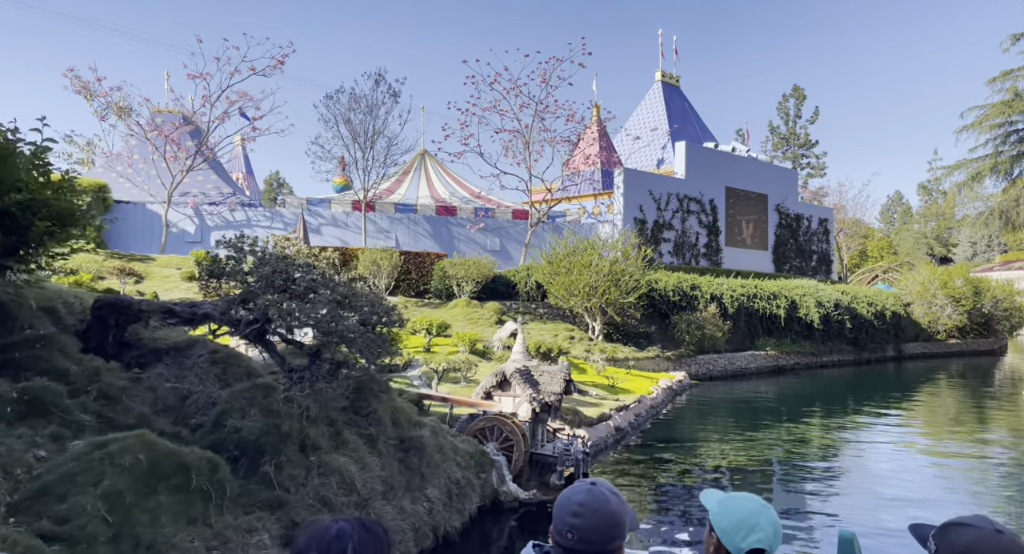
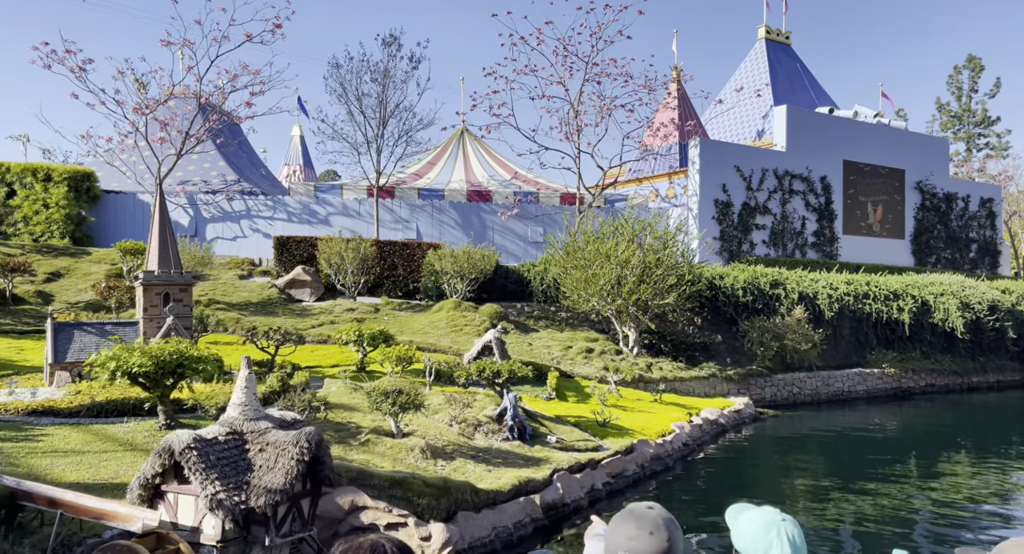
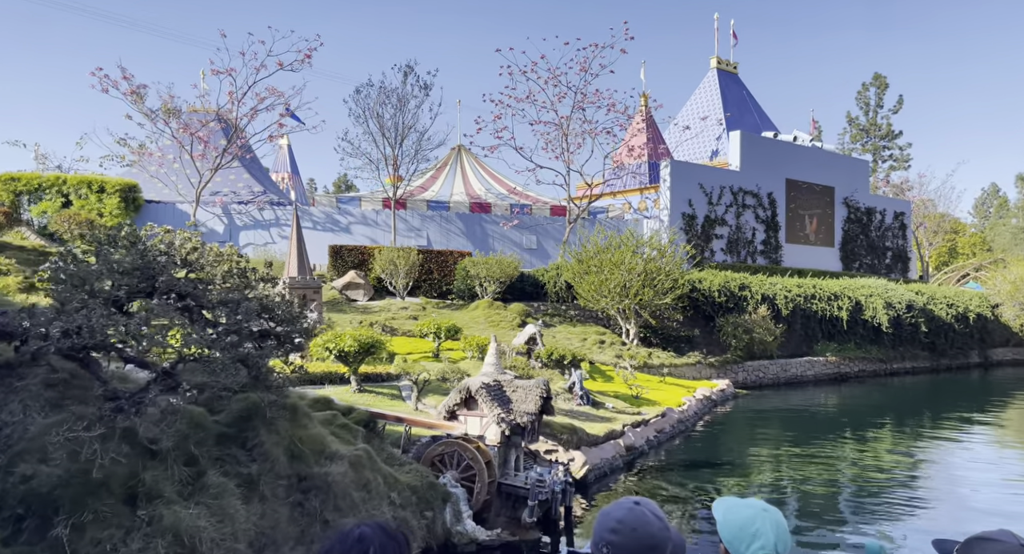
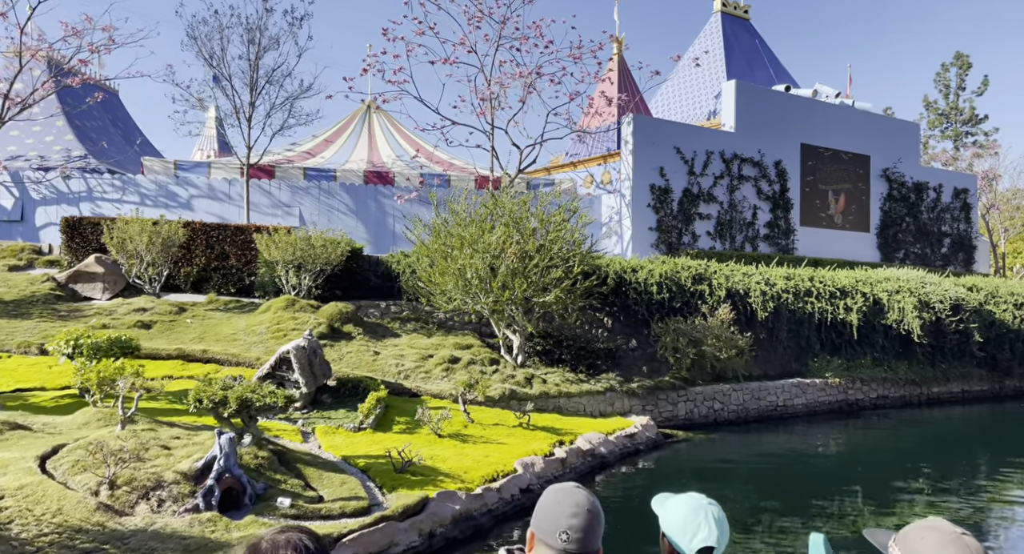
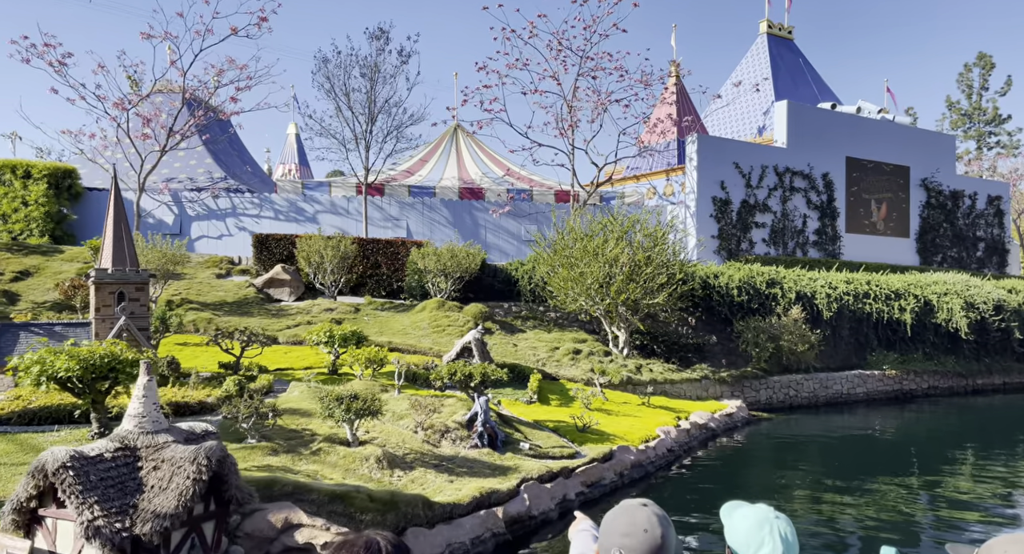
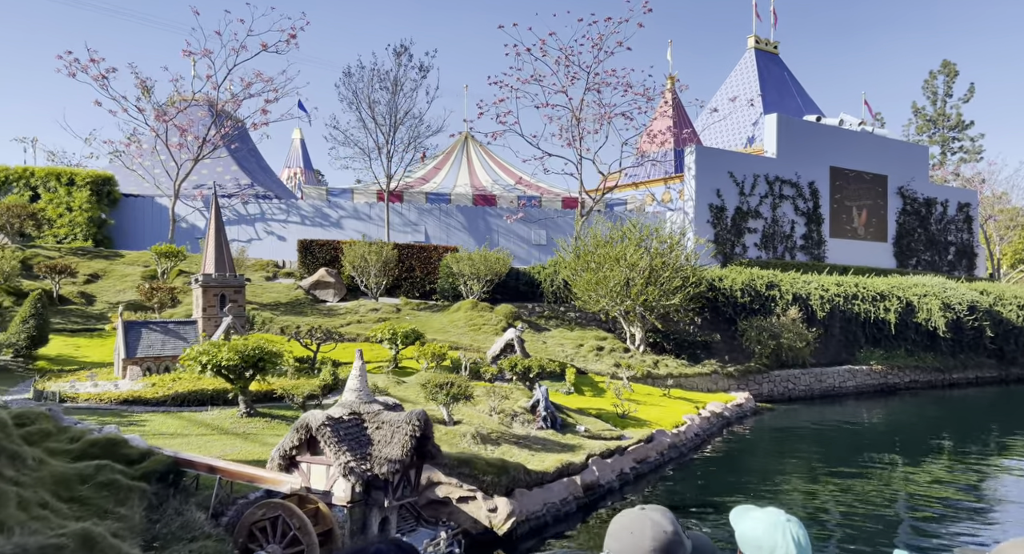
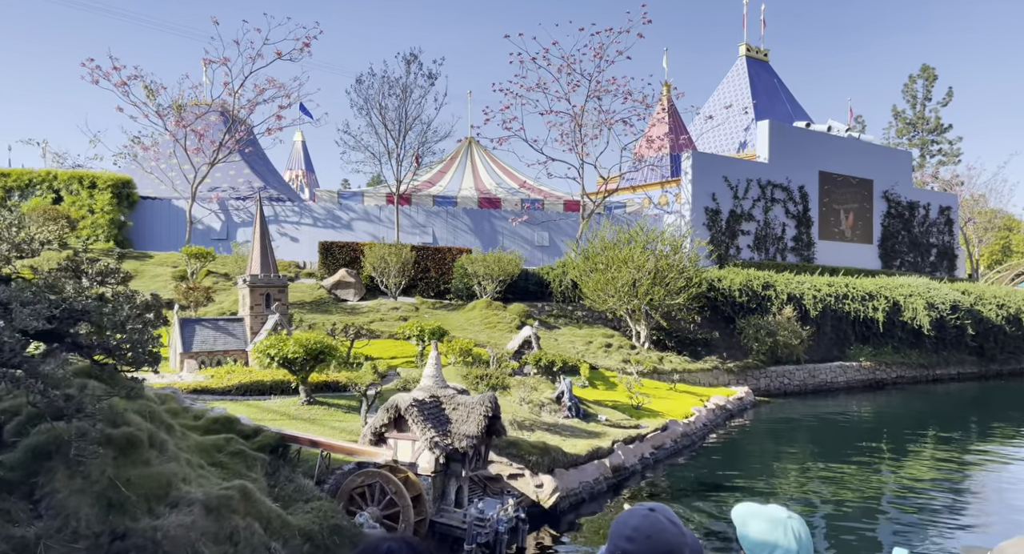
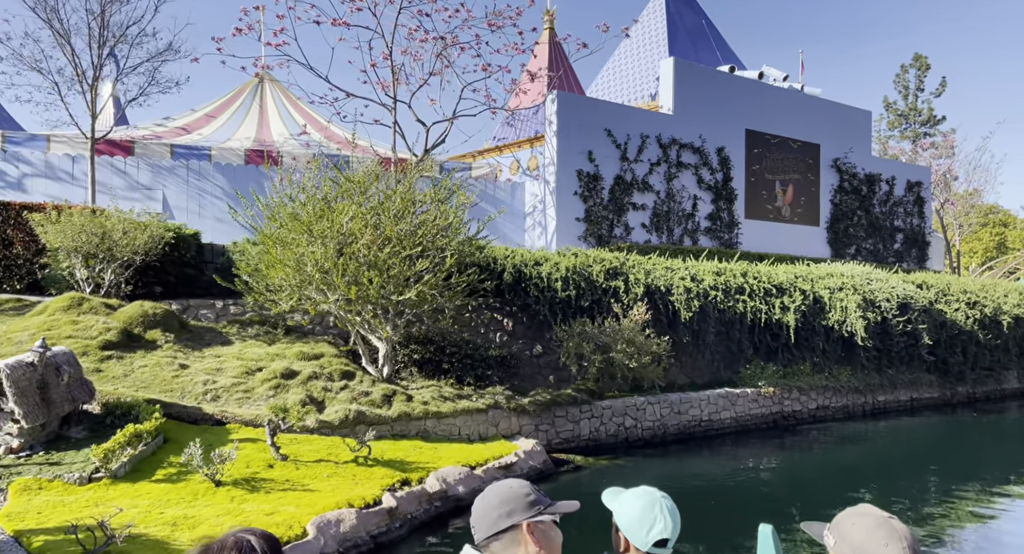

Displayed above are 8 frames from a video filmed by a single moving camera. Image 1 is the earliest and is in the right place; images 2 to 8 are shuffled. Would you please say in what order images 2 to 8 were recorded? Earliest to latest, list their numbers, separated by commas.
3, 7, 6, 2, 5, 4, 8
